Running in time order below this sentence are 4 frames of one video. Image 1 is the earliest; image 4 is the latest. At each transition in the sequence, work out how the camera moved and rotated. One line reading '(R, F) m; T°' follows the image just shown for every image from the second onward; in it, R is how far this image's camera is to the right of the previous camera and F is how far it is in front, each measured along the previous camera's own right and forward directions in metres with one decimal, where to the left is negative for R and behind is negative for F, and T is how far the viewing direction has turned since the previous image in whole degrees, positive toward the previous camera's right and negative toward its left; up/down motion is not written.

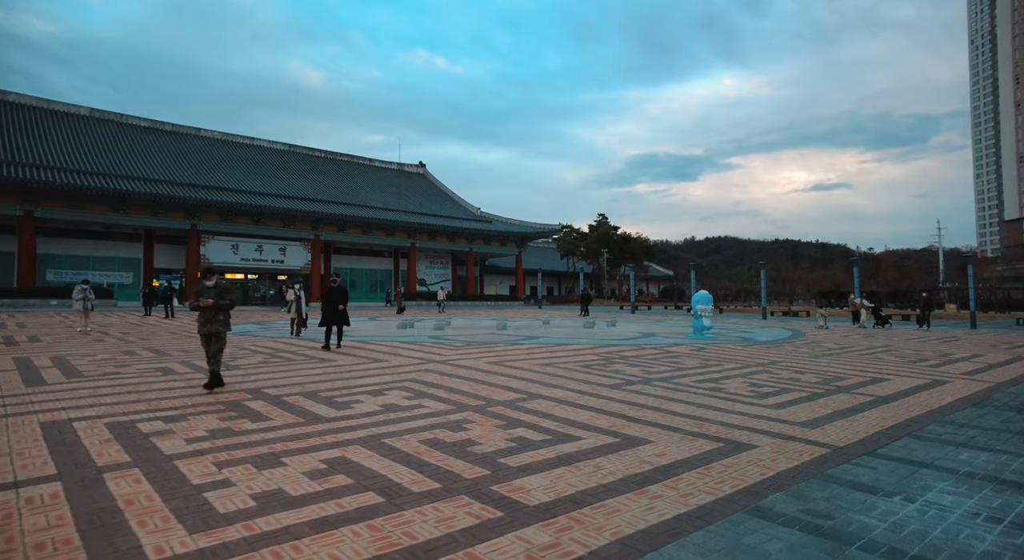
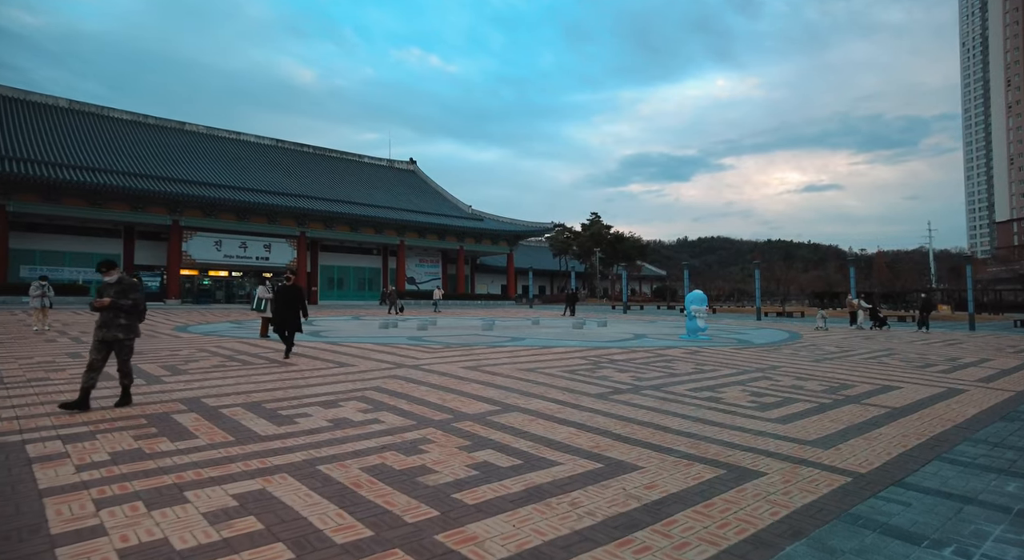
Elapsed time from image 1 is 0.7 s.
(+0.2, +0.8) m; +1°
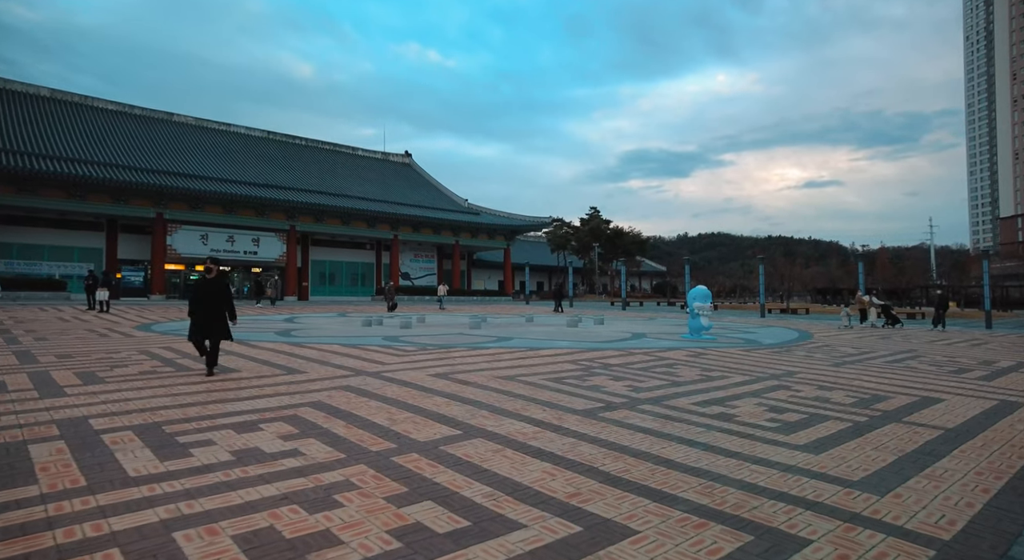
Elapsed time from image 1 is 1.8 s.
(+0.3, +1.3) m; 0°
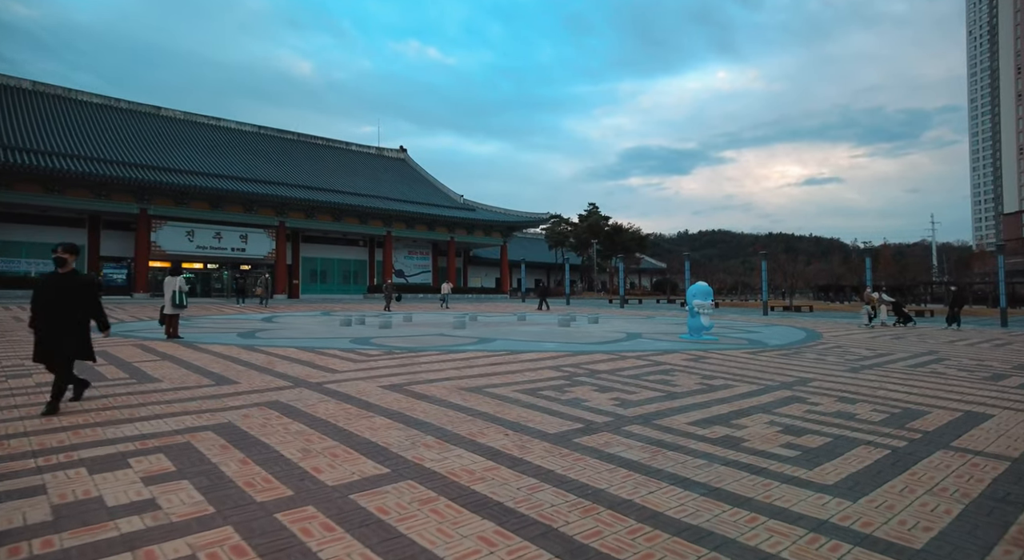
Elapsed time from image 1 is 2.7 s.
(+0.4, +1.2) m; 0°
